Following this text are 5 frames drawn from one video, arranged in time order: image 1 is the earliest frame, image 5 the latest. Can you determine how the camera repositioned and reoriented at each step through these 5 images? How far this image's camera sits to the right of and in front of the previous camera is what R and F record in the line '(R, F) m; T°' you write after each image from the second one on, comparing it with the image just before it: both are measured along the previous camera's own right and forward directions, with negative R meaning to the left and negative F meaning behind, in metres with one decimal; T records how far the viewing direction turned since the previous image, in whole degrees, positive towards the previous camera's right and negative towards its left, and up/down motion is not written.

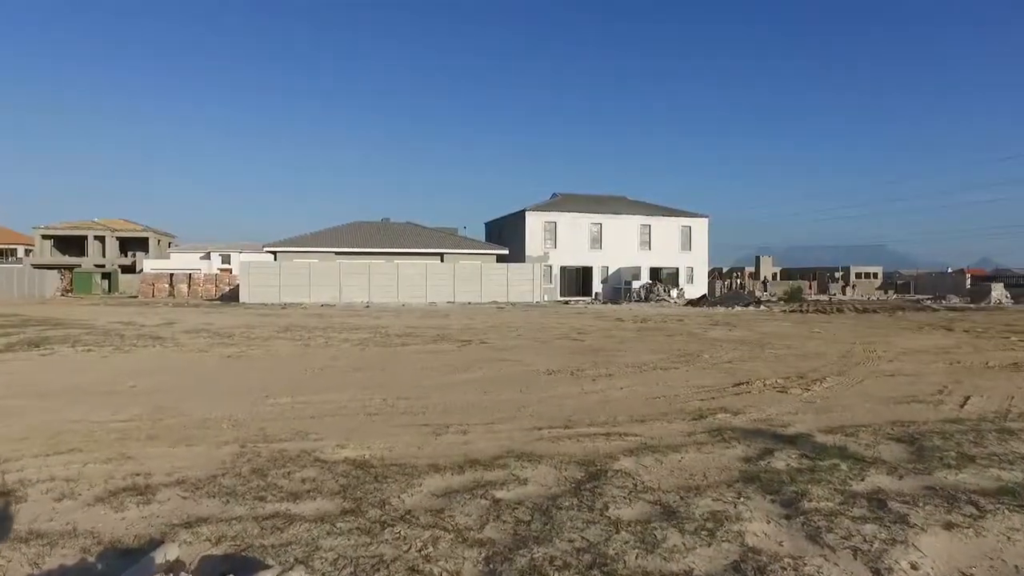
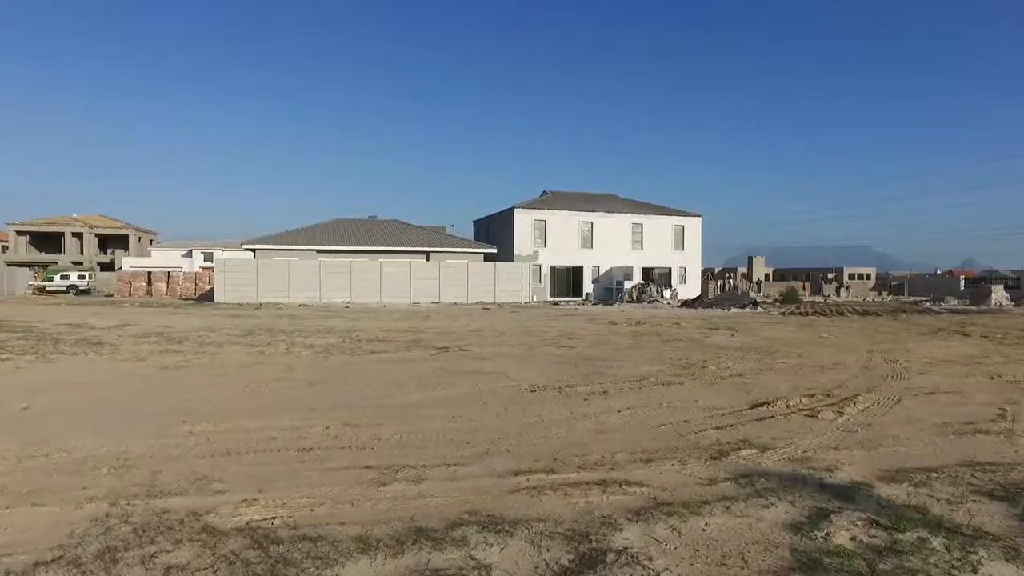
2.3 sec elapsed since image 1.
(+0.2, +1.5) m; +1°
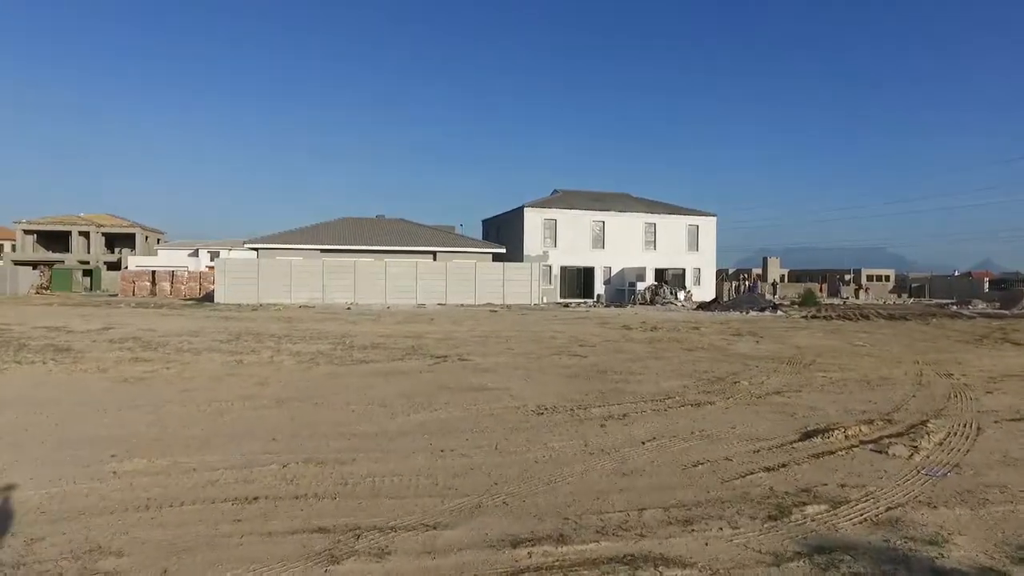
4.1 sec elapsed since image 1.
(+0.1, +1.3) m; -1°
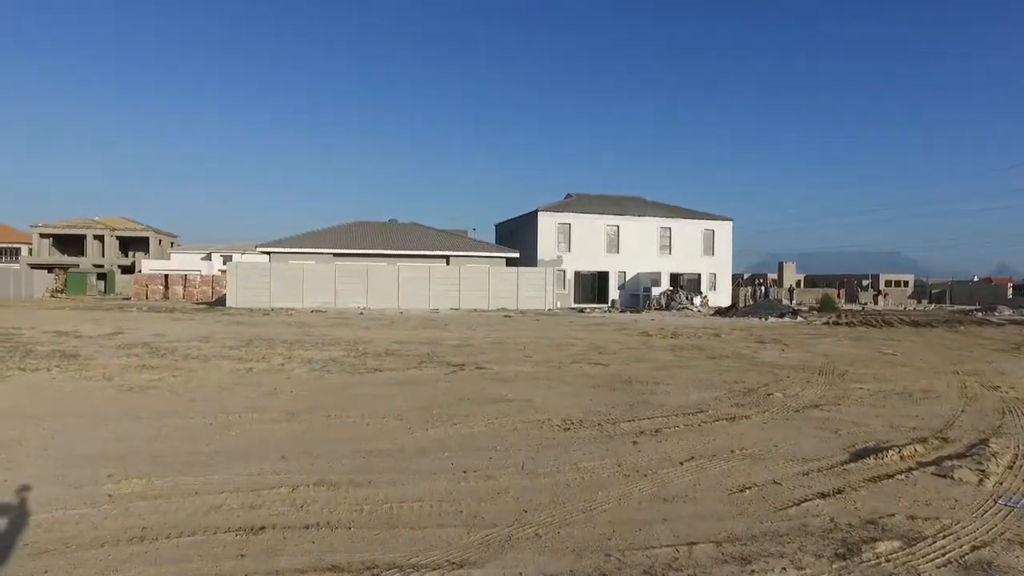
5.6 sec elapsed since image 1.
(-0.1, +0.5) m; -1°
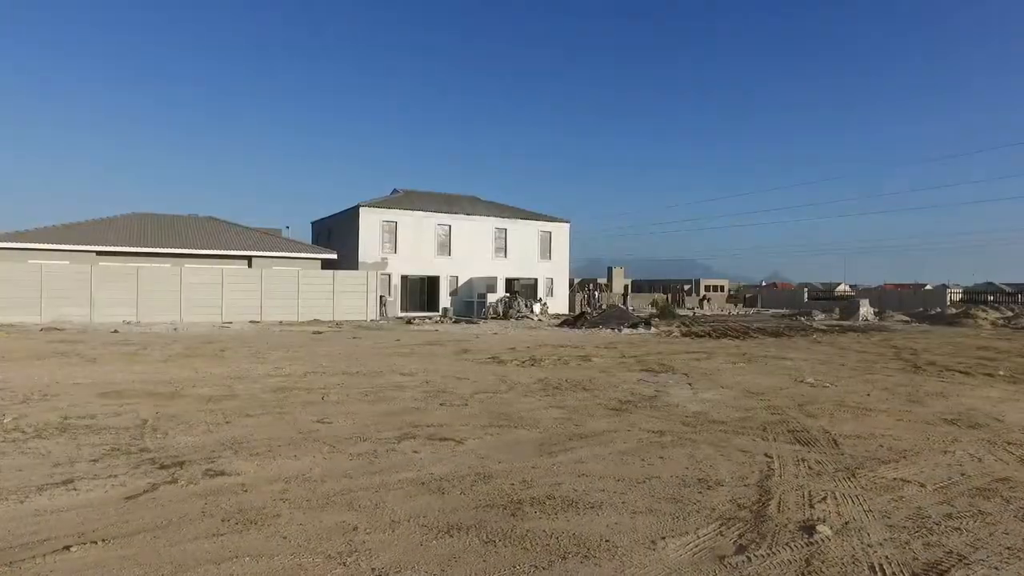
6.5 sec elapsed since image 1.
(+0.4, +5.2) m; +14°
